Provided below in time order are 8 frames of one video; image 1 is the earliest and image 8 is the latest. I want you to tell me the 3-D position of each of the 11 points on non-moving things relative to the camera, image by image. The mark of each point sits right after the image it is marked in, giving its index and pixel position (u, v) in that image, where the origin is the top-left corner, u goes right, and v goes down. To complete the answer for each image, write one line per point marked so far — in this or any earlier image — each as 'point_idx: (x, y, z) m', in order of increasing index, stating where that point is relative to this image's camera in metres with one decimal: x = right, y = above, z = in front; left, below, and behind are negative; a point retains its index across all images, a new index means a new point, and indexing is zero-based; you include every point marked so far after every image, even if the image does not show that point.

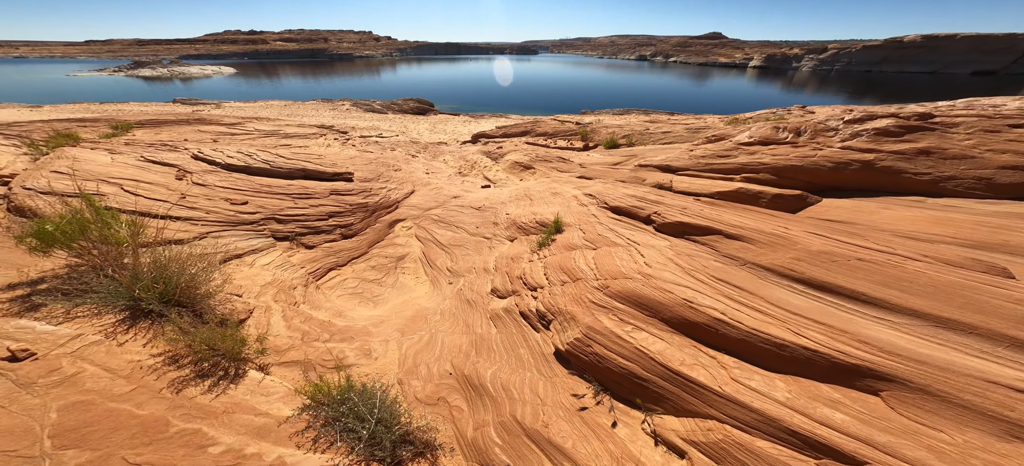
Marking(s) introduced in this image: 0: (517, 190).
0: (+0.1, +1.9, +14.6) m
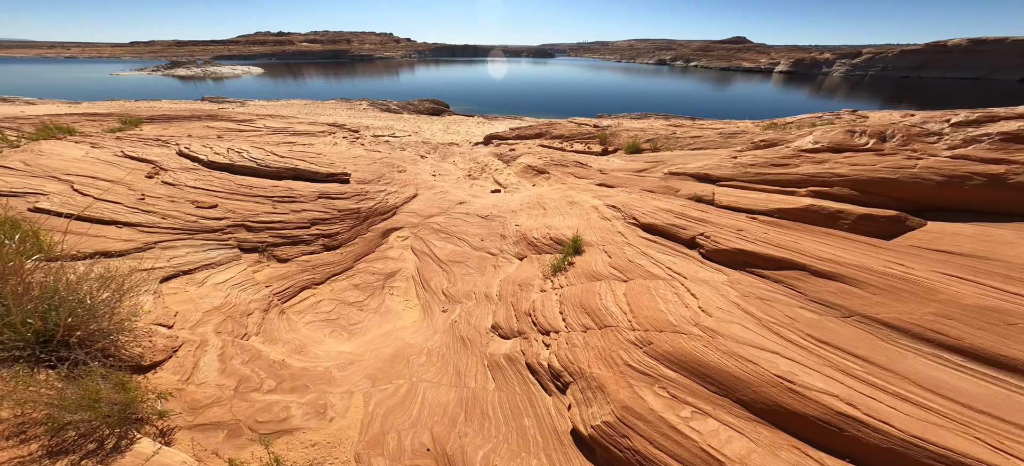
0: (+0.6, +1.5, +13.2) m
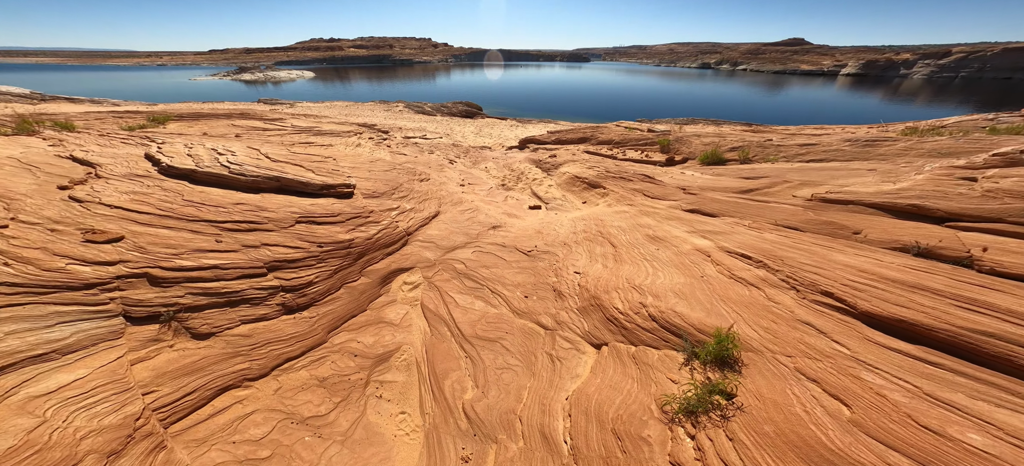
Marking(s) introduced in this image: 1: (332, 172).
0: (+2.2, +0.3, +9.8) m
1: (-5.2, +1.9, +9.0) m
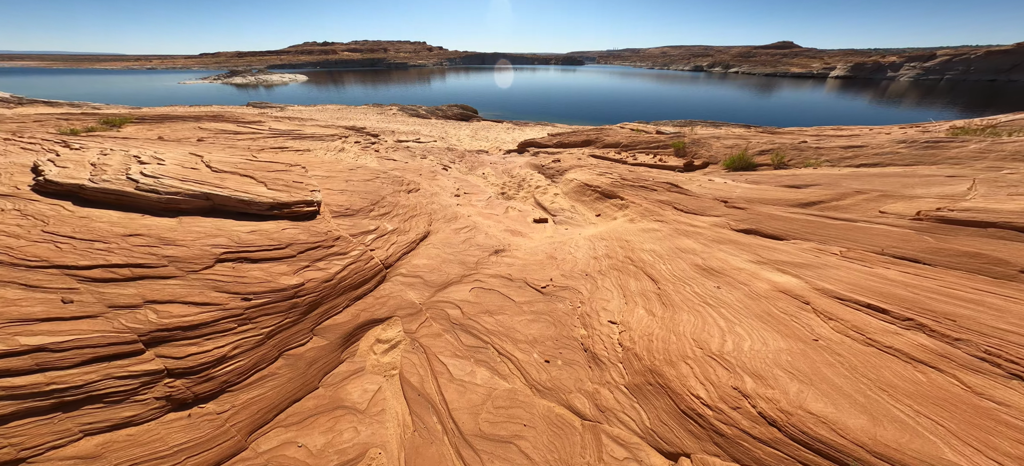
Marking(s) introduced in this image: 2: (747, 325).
0: (+2.4, -0.2, +8.0) m
1: (-5.1, +1.3, +7.2) m
2: (+3.2, -1.2, +4.2) m
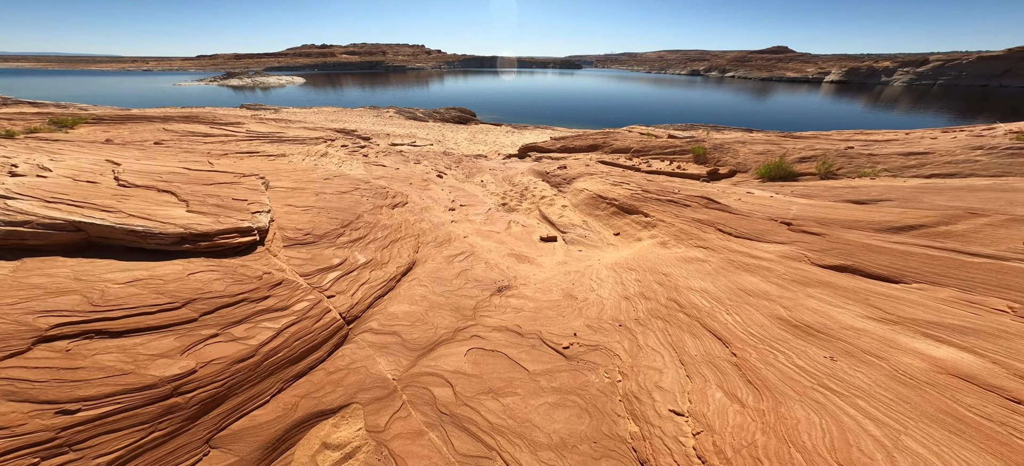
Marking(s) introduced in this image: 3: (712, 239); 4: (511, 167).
0: (+2.5, -0.8, +6.4) m
1: (-4.9, +0.7, +5.5) m
2: (+3.4, -1.8, +2.6) m
3: (+4.3, -0.1, +6.6) m
4: (-0.1, +3.5, +16.7) m
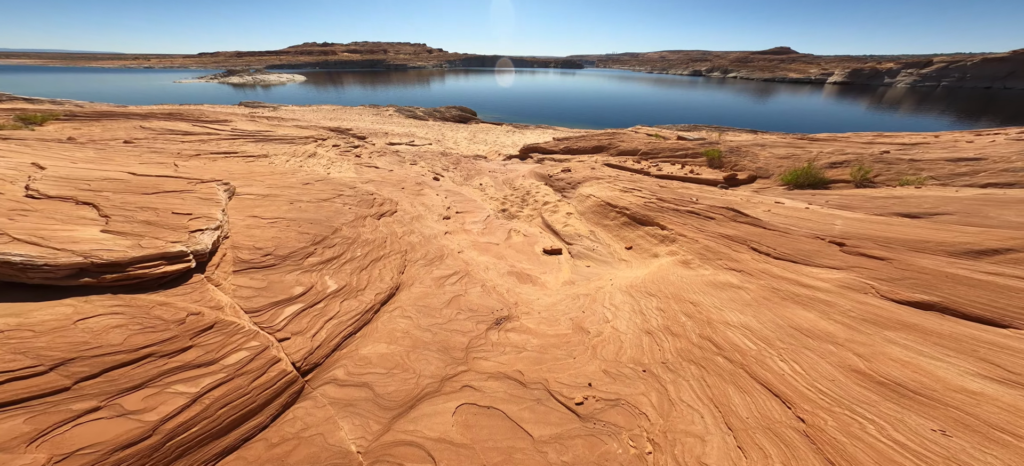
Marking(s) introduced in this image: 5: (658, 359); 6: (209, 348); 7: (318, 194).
0: (+2.5, -1.2, +5.4) m
1: (-4.9, +0.4, +4.5) m
2: (+3.4, -2.1, +1.6) m
3: (+4.3, -0.5, +5.7) m
4: (-0.1, +3.2, +15.7) m
5: (+2.0, -1.7, +4.4) m
6: (-2.9, -1.2, +3.1) m
7: (-4.6, +0.9, +7.6) m
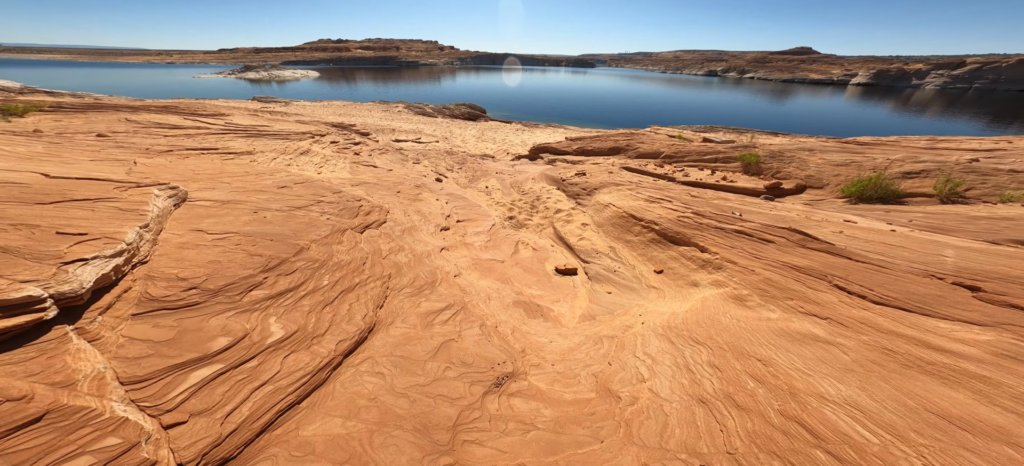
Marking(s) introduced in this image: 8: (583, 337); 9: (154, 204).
0: (+2.6, -1.6, +4.1) m
1: (-4.8, +0.1, +3.4) m
2: (+3.3, -2.6, +0.3) m
3: (+4.4, -0.9, +4.3) m
4: (+0.4, +2.8, +14.5) m
5: (+2.1, -2.1, +3.1) m
6: (-2.8, -1.5, +2.0) m
7: (-4.4, +0.6, +6.4) m
8: (+1.2, -1.6, +5.1) m
9: (-5.0, +0.2, +4.4) m
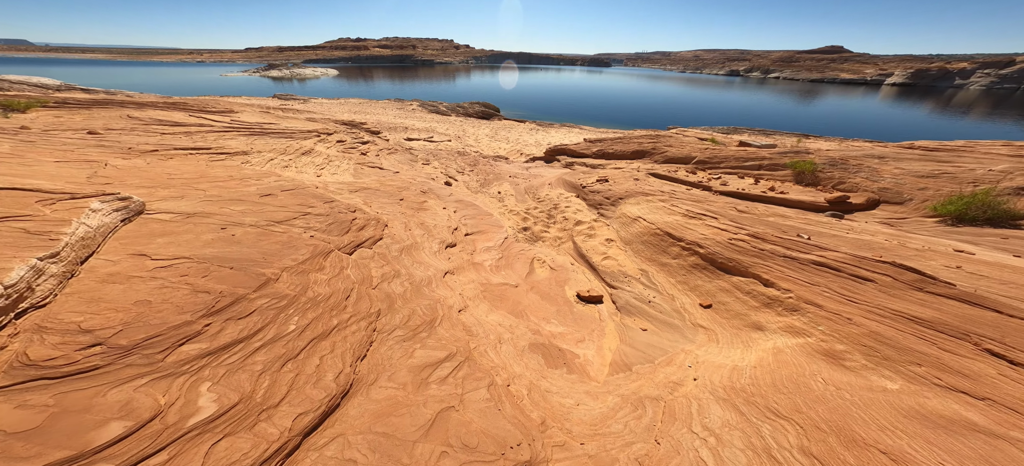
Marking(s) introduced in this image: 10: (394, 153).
0: (+2.8, -2.0, +3.0) m
1: (-4.6, -0.2, +2.5) m
2: (+3.3, -3.1, -0.8) m
3: (+4.6, -1.4, +3.1) m
4: (+1.0, +2.5, +13.4) m
5: (+2.2, -2.5, +2.0) m
6: (-2.8, -1.8, +1.0) m
7: (-4.1, +0.4, +5.5) m
8: (+1.4, -2.0, +4.0) m
9: (-4.8, 0.0, +3.6) m
10: (-5.6, +3.7, +15.1) m
